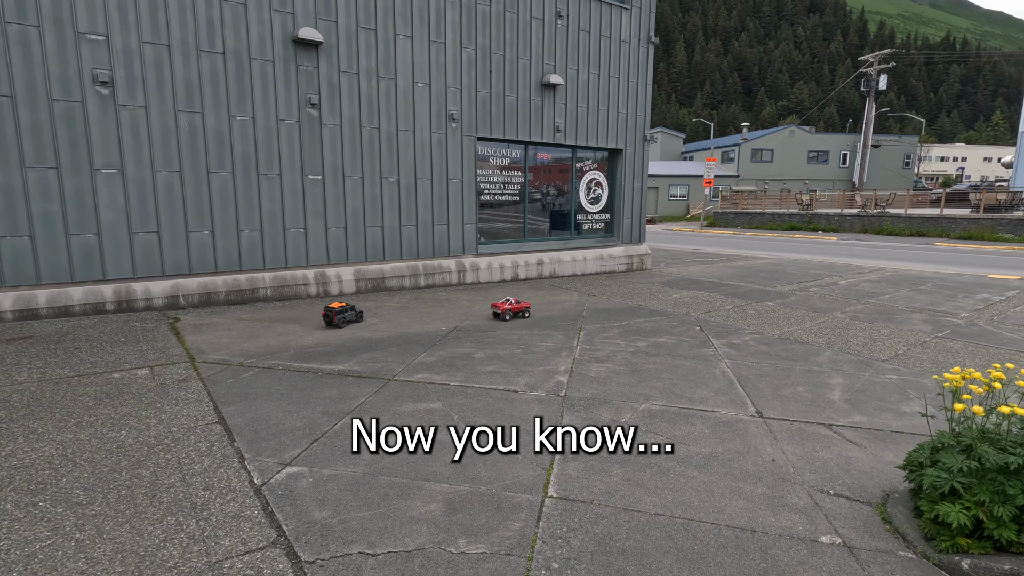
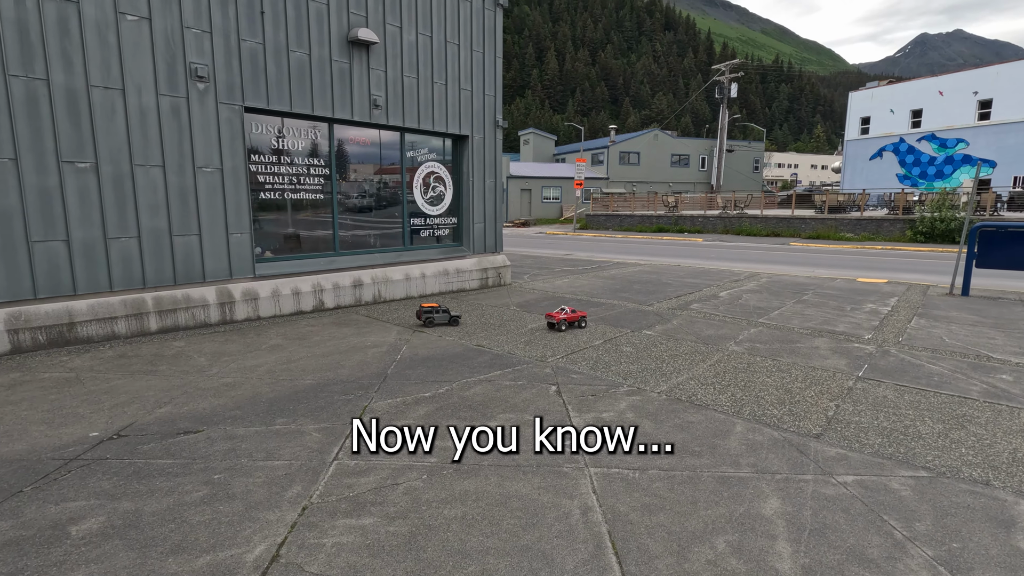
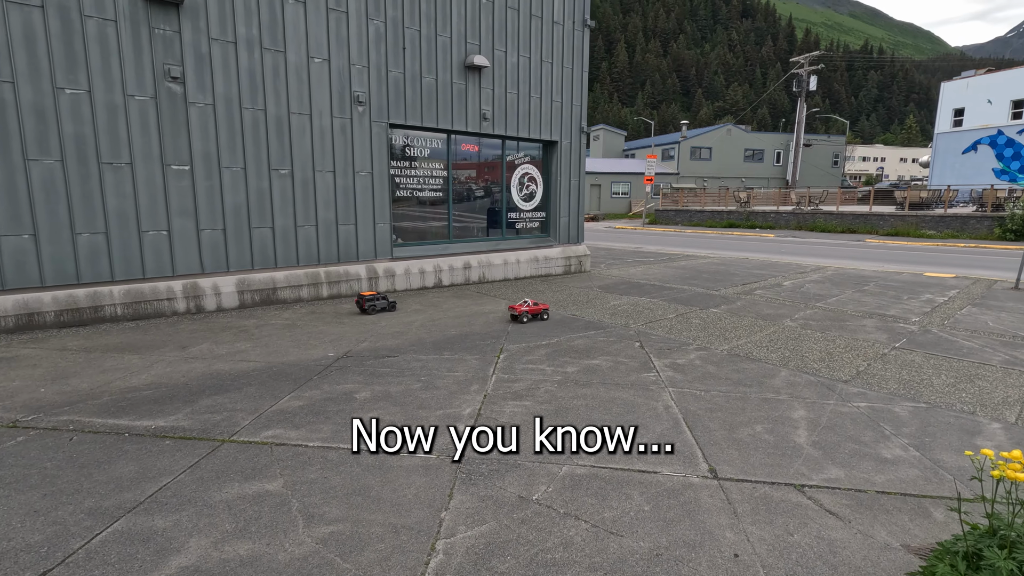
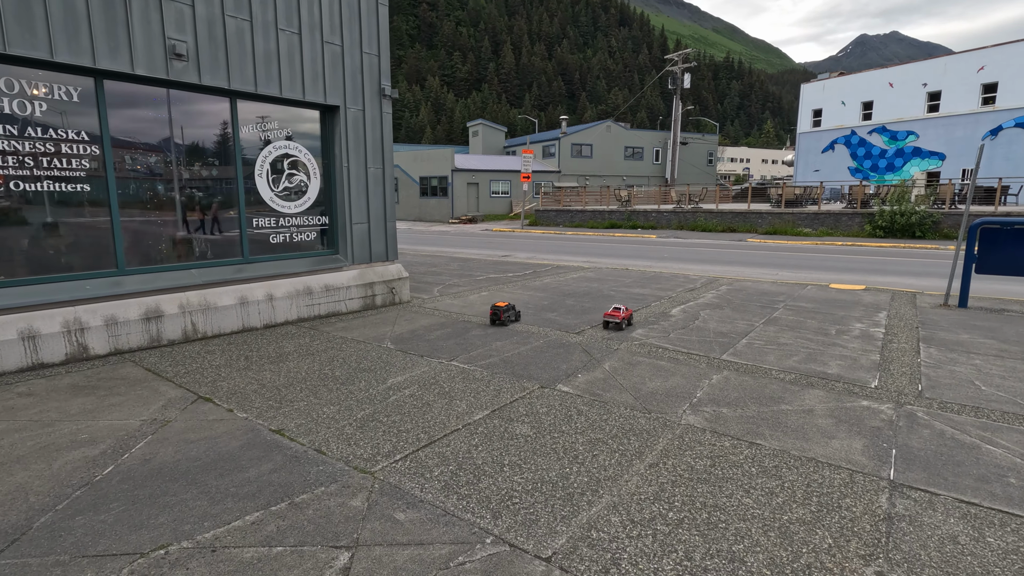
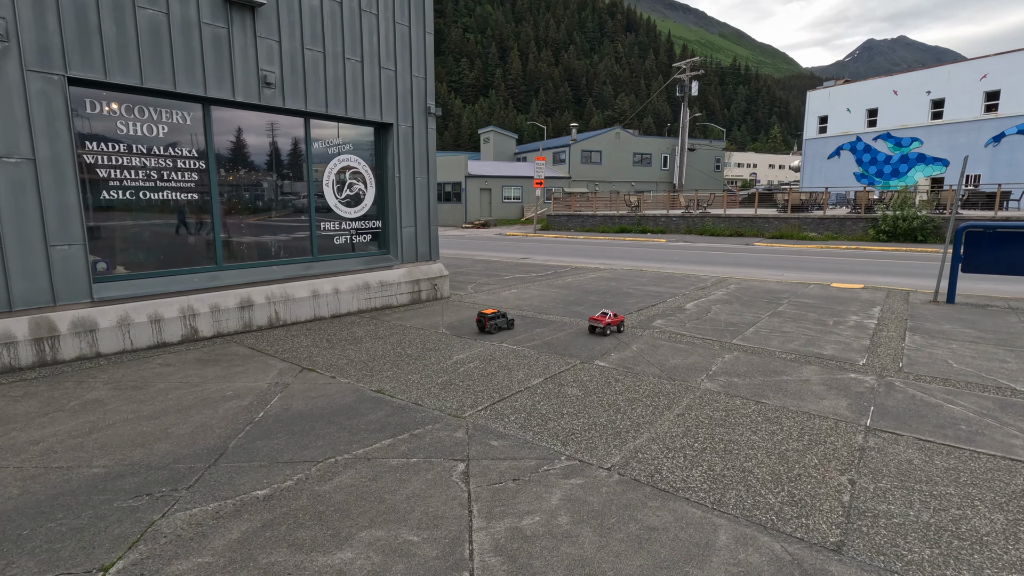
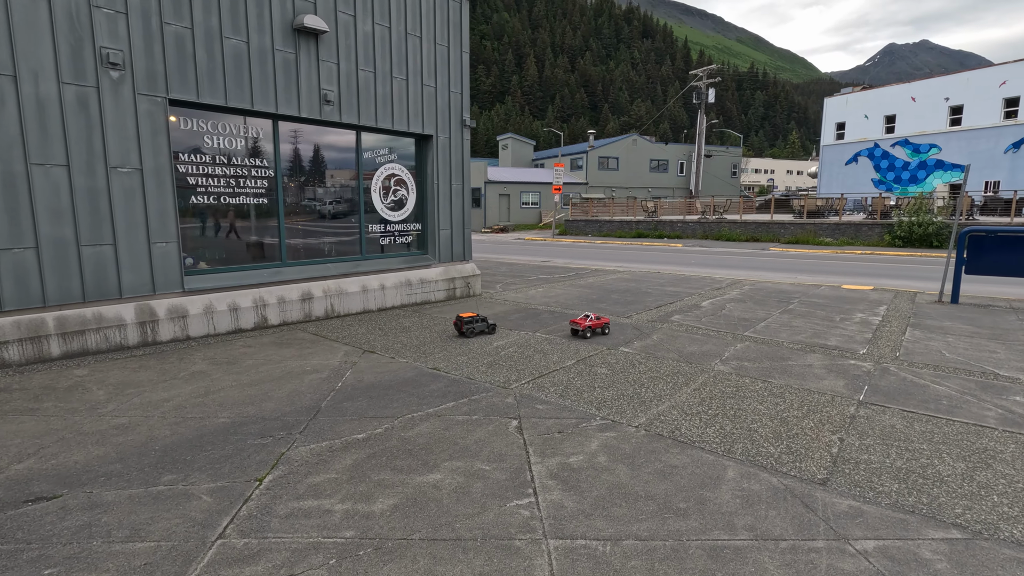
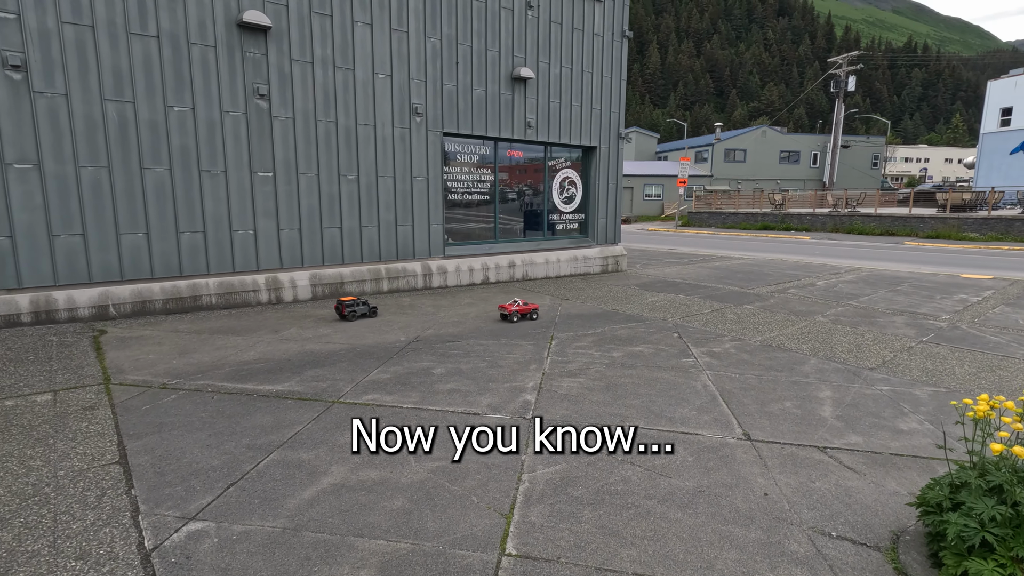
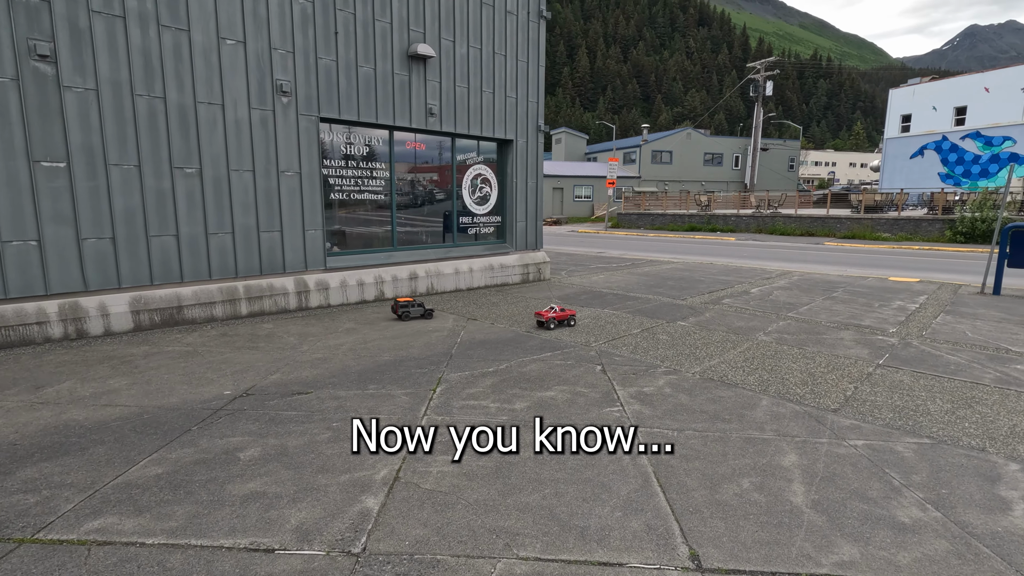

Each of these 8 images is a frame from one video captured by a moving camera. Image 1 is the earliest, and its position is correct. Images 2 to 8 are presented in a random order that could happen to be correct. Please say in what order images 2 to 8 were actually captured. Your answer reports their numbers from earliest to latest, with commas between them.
7, 3, 8, 2, 6, 5, 4
